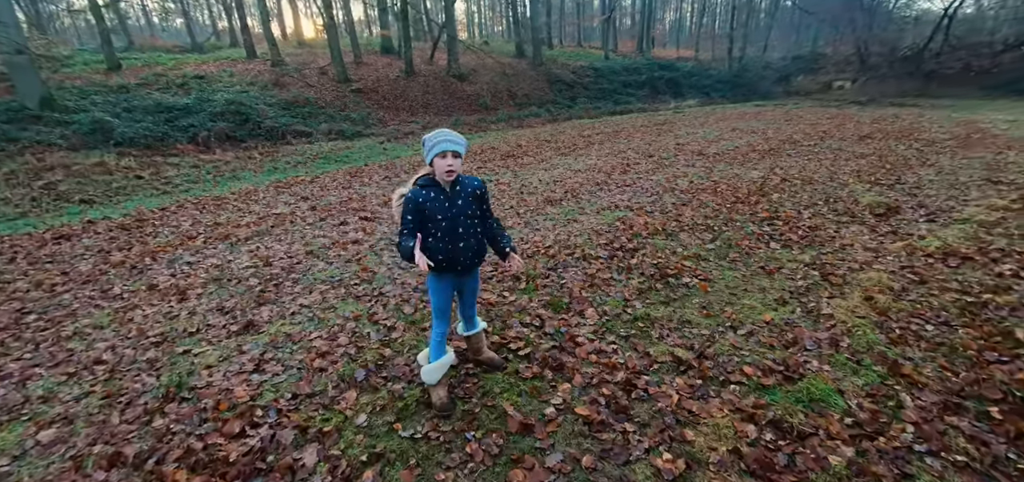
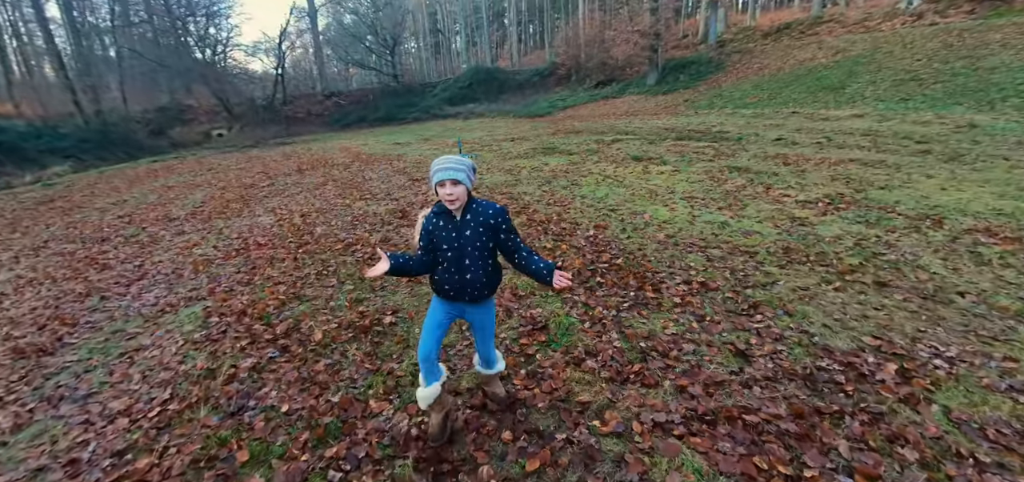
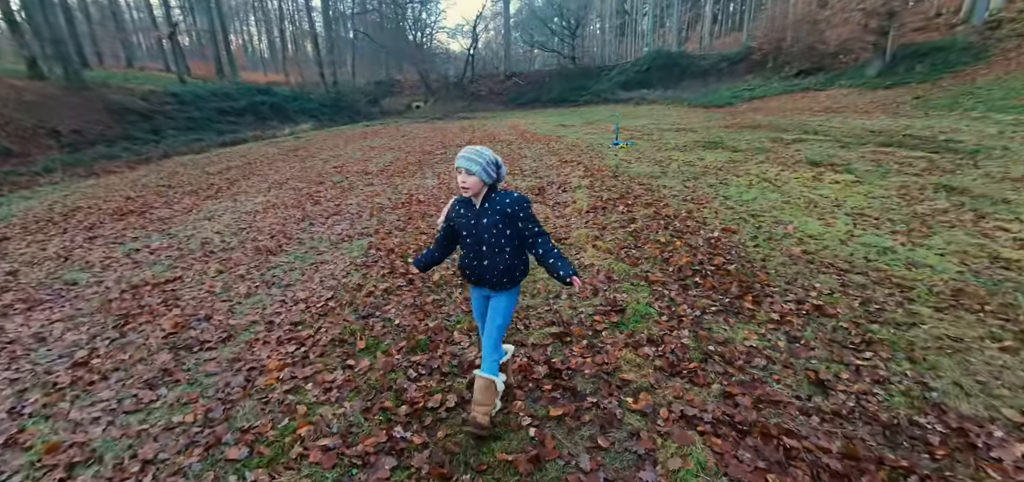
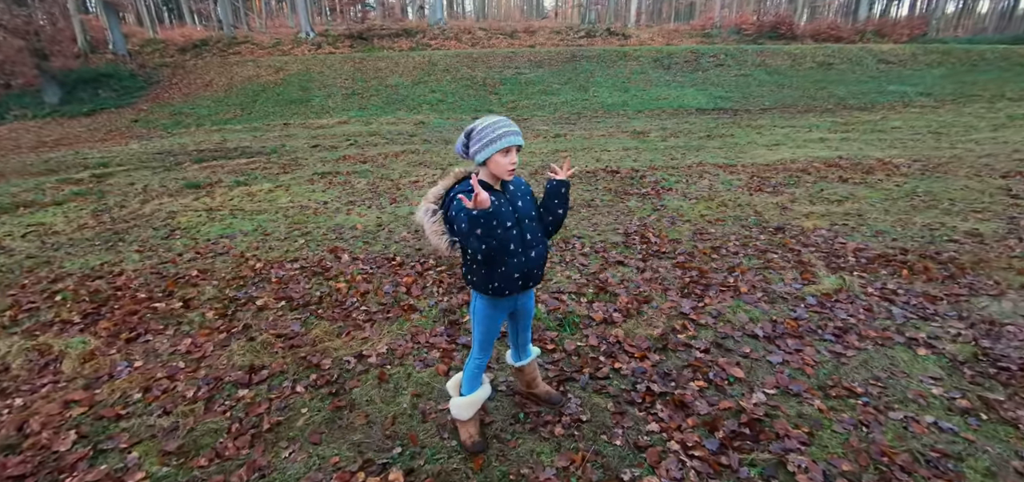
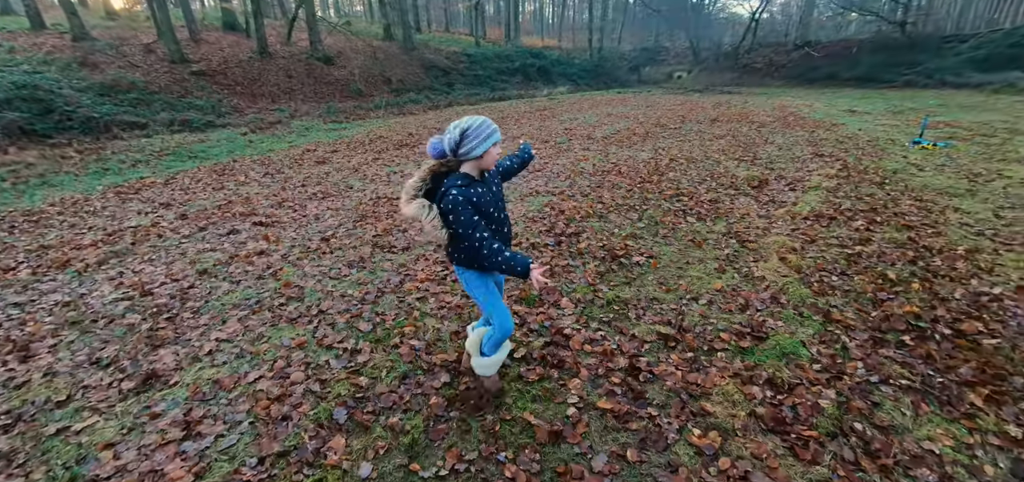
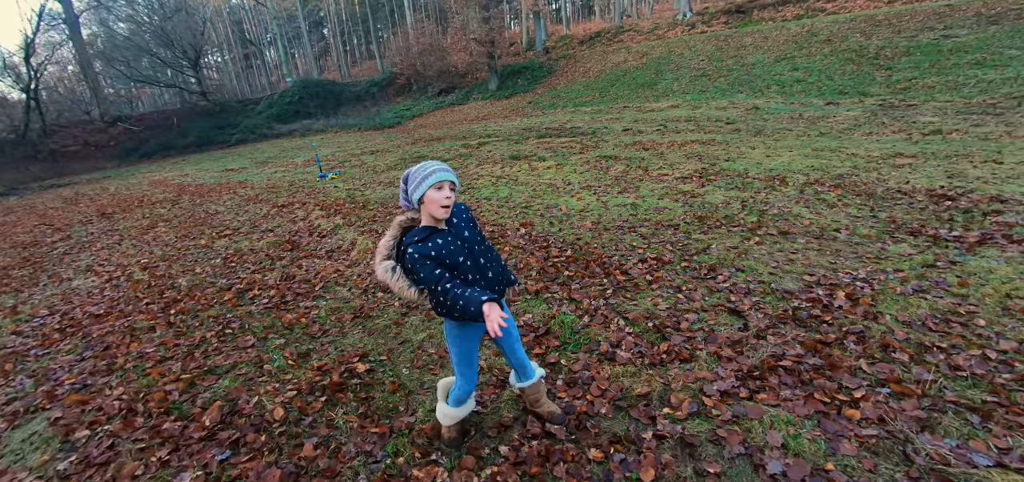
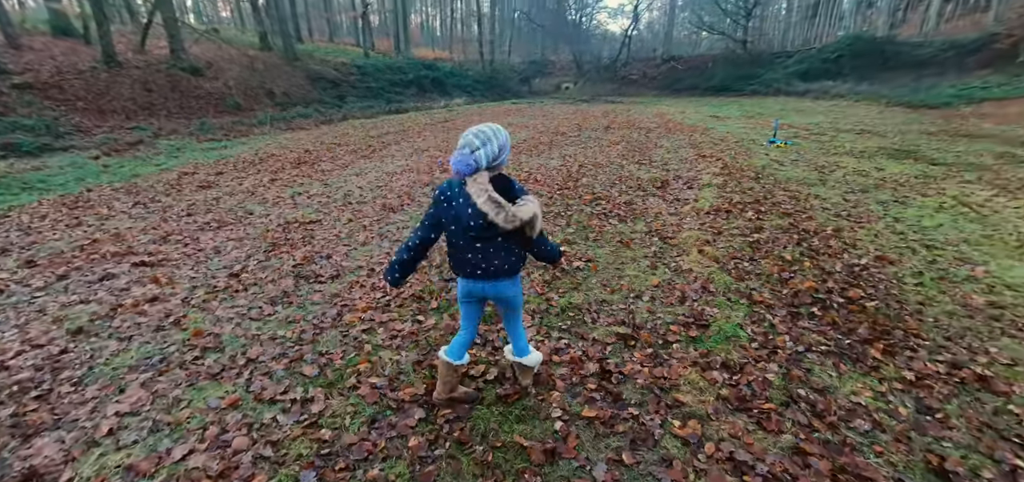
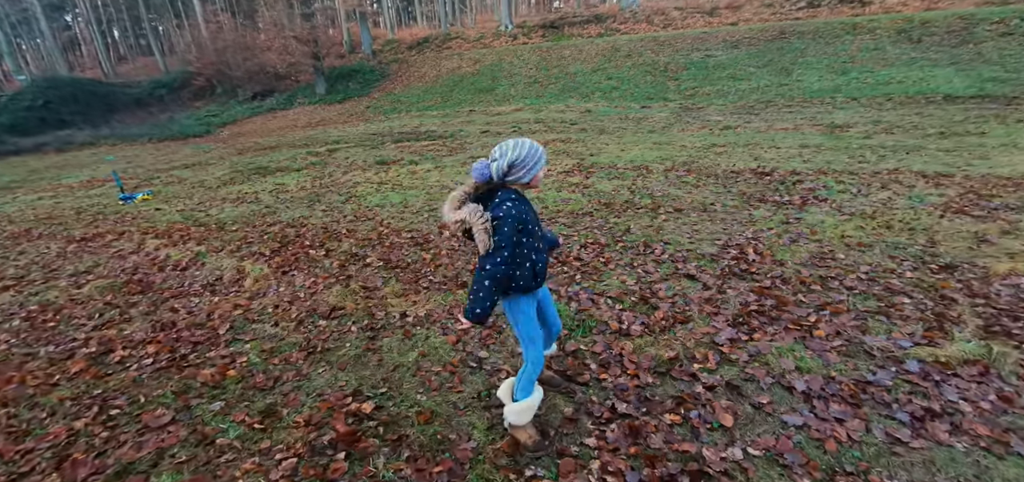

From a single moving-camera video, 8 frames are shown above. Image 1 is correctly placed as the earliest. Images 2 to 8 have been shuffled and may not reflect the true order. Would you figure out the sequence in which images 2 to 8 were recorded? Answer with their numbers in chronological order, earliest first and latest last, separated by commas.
5, 7, 3, 2, 6, 8, 4
